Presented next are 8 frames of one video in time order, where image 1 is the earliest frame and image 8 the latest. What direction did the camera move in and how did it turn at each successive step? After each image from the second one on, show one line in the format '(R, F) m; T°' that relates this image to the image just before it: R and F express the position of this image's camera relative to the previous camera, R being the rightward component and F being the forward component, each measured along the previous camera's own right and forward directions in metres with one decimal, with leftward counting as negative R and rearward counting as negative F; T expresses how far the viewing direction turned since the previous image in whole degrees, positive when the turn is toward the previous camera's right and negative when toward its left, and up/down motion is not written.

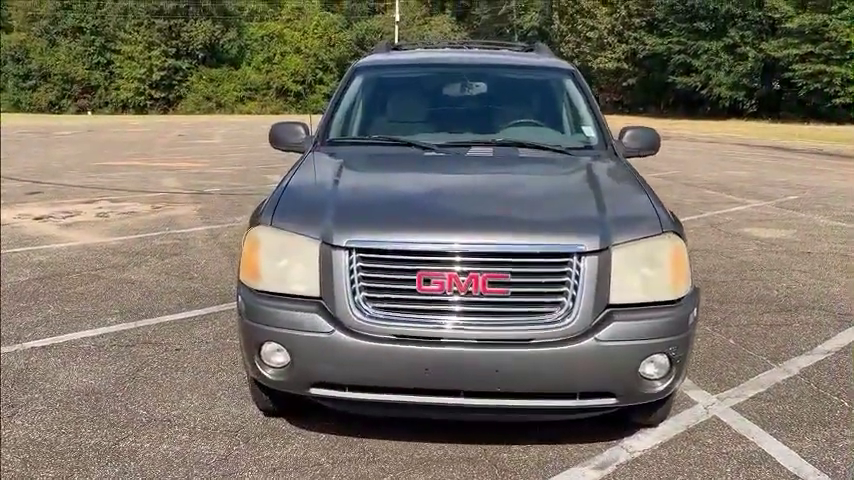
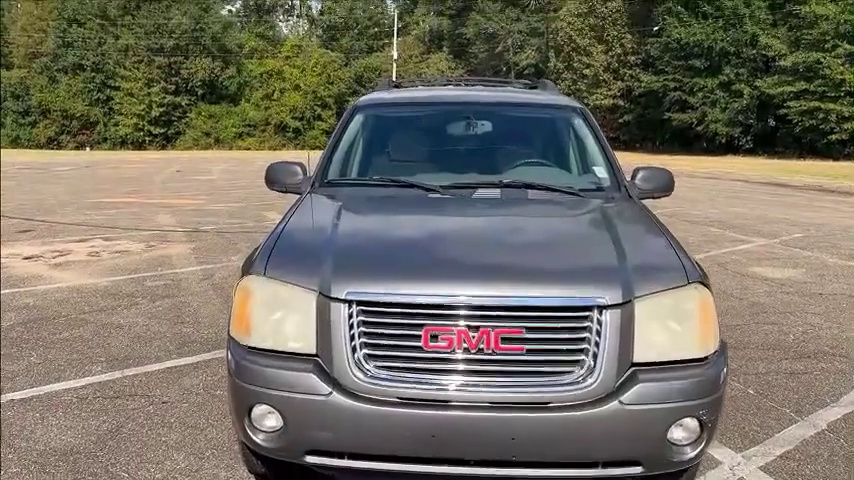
(0.0, +0.3) m; 0°
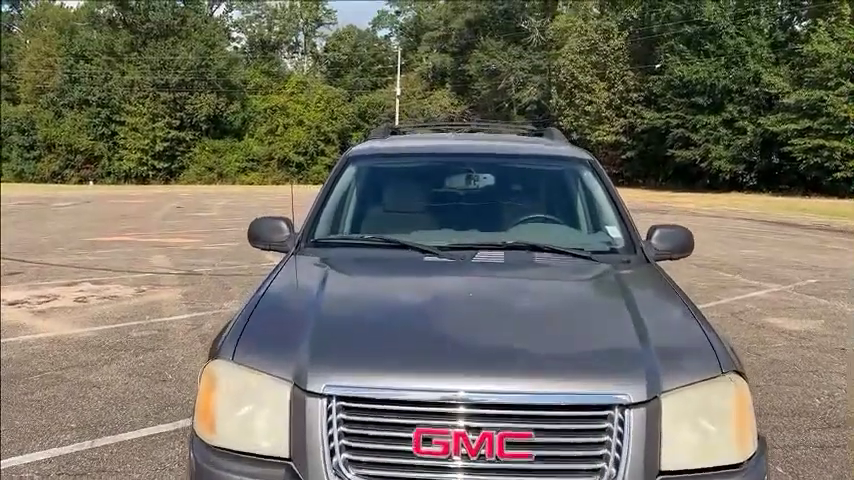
(0.0, +0.4) m; 0°
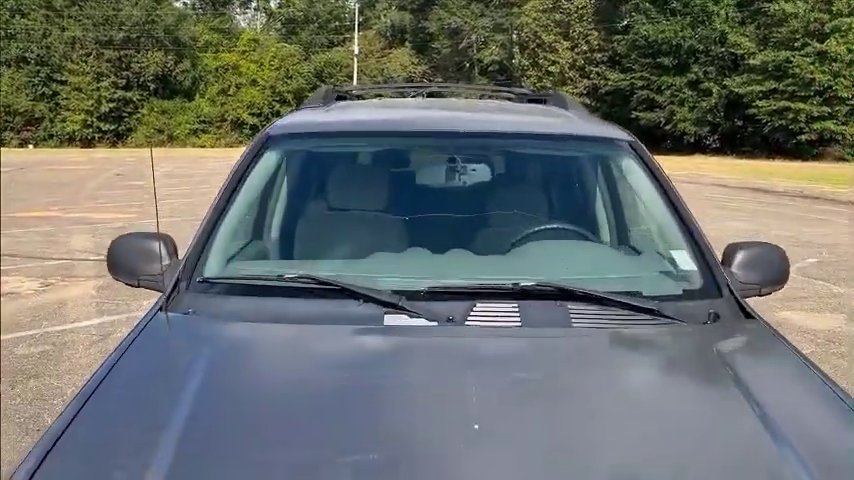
(0.0, +1.6) m; +3°
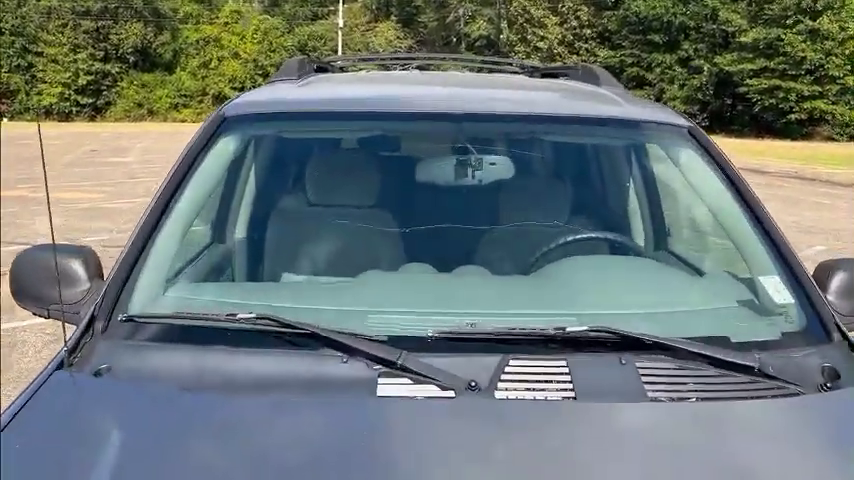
(-0.1, +0.7) m; +1°
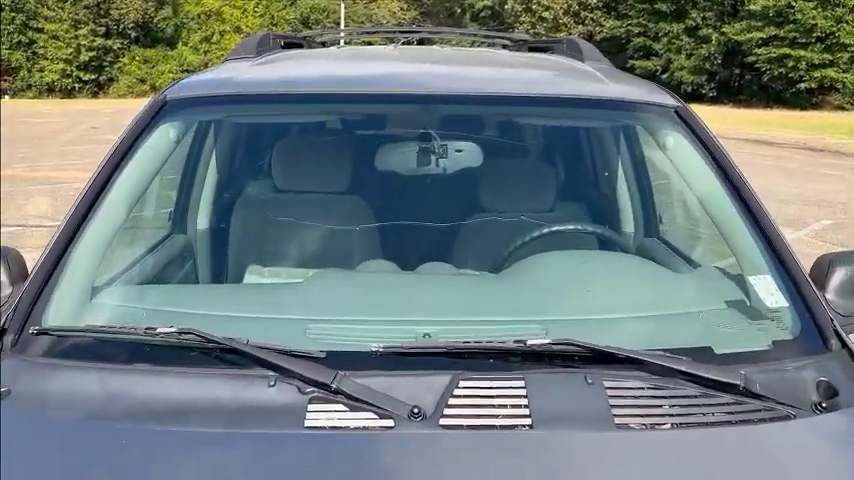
(+0.1, +0.2) m; -1°
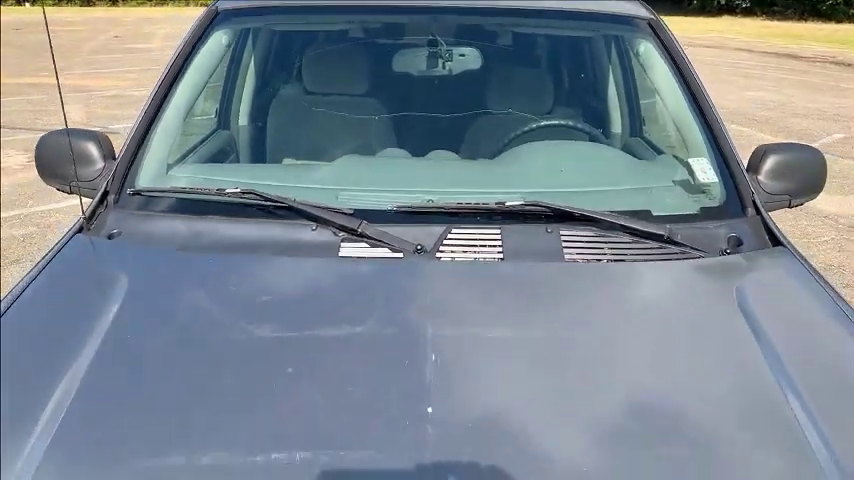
(+0.1, -0.5) m; -2°
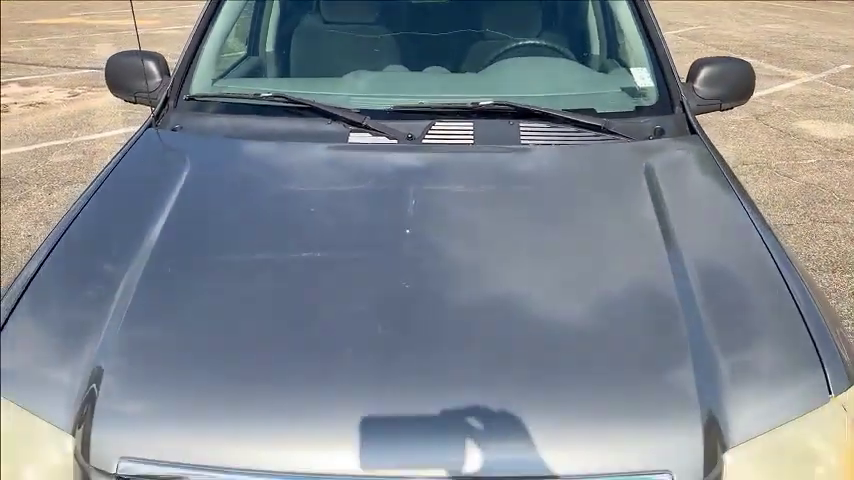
(+0.1, -0.6) m; -2°
